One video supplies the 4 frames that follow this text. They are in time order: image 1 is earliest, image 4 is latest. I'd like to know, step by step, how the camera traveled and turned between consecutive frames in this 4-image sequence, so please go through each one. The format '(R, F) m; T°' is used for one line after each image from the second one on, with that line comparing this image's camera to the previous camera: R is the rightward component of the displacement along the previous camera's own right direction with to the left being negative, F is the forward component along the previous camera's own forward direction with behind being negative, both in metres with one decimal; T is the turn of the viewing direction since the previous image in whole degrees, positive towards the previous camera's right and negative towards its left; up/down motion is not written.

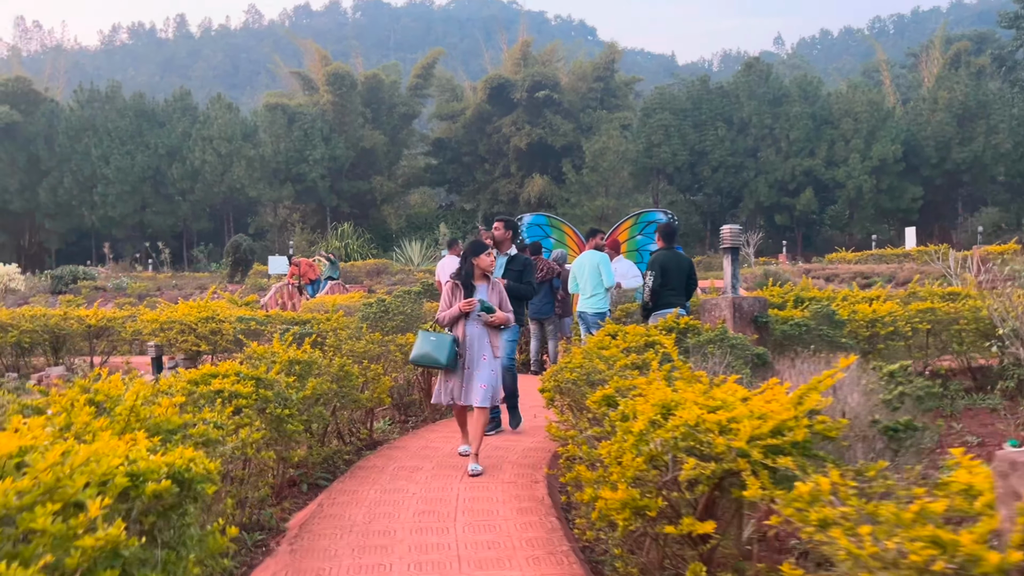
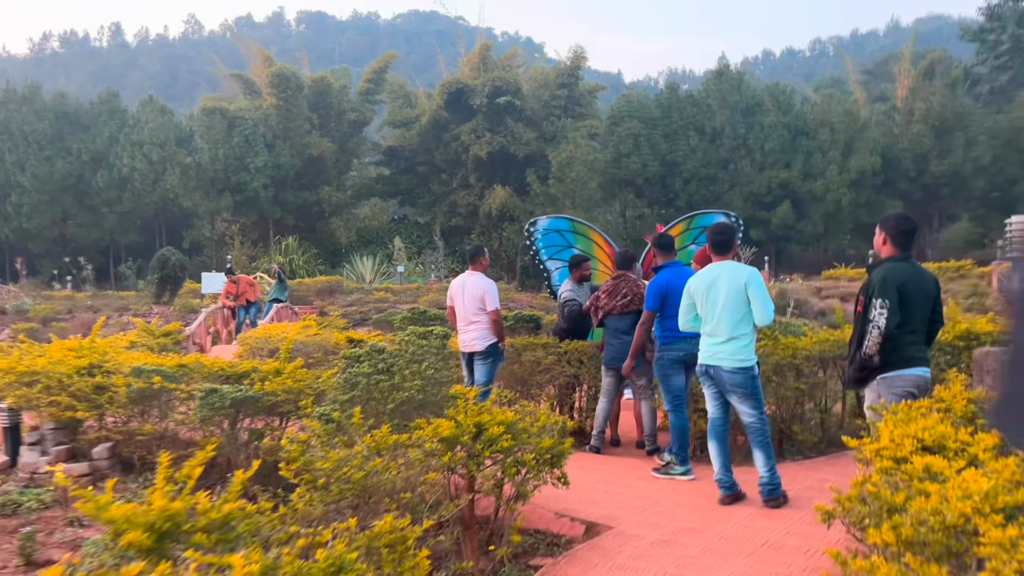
(-0.7, +3.0) m; +4°
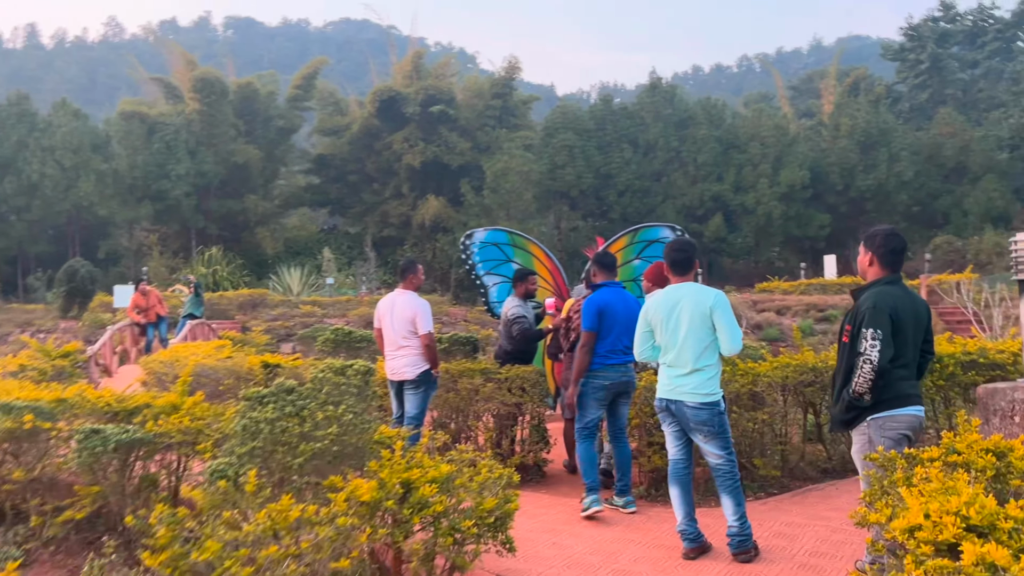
(0.0, +0.6) m; +5°
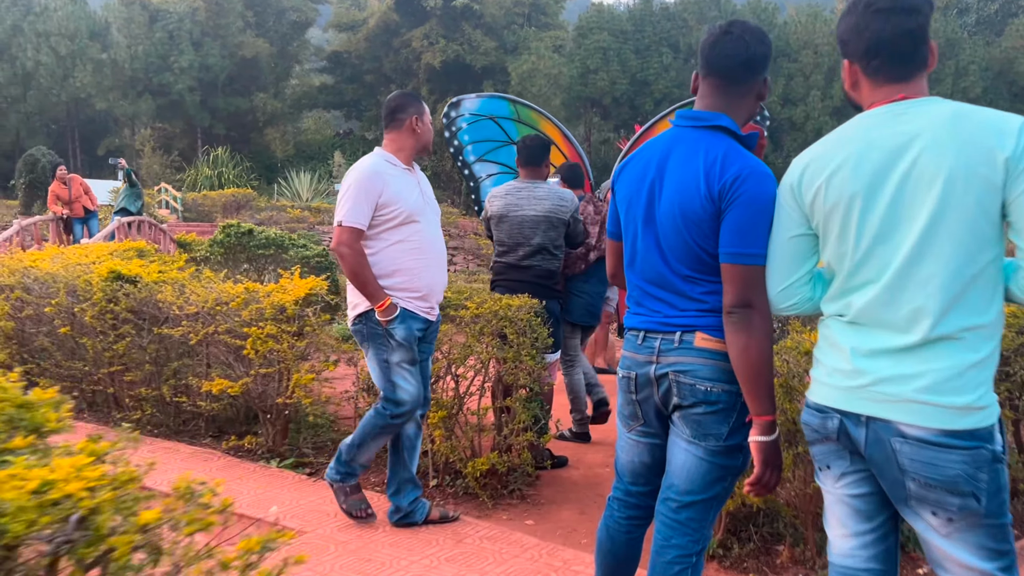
(+0.2, +2.4) m; -2°
